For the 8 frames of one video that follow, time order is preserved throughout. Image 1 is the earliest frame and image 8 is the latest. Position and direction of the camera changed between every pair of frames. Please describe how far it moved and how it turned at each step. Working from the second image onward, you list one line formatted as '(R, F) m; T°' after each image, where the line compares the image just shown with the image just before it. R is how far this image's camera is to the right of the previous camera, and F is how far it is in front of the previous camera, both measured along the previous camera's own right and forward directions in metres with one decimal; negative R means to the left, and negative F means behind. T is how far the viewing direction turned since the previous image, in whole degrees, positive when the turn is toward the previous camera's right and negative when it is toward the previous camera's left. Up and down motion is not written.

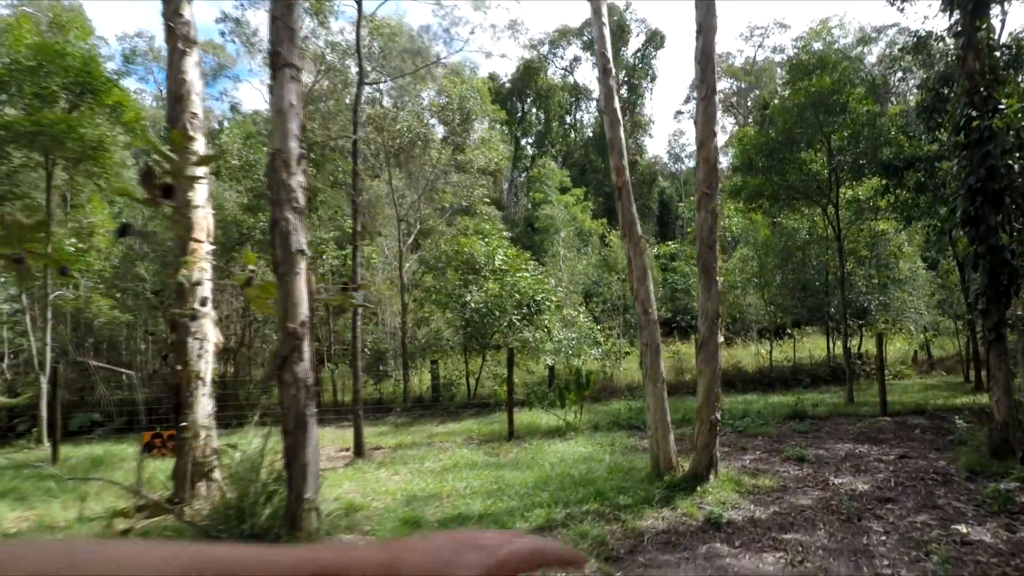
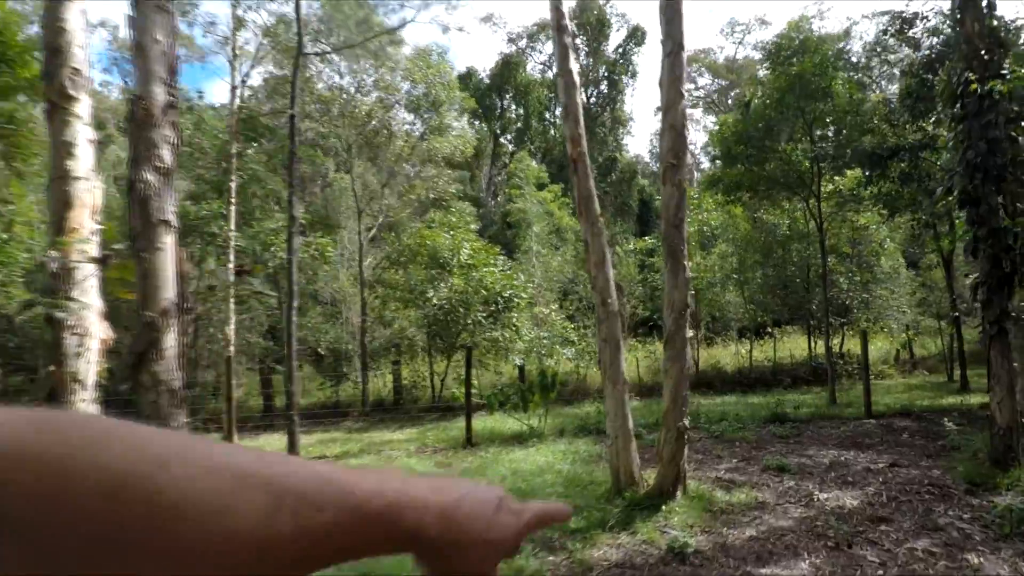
(+0.4, +0.8) m; +2°
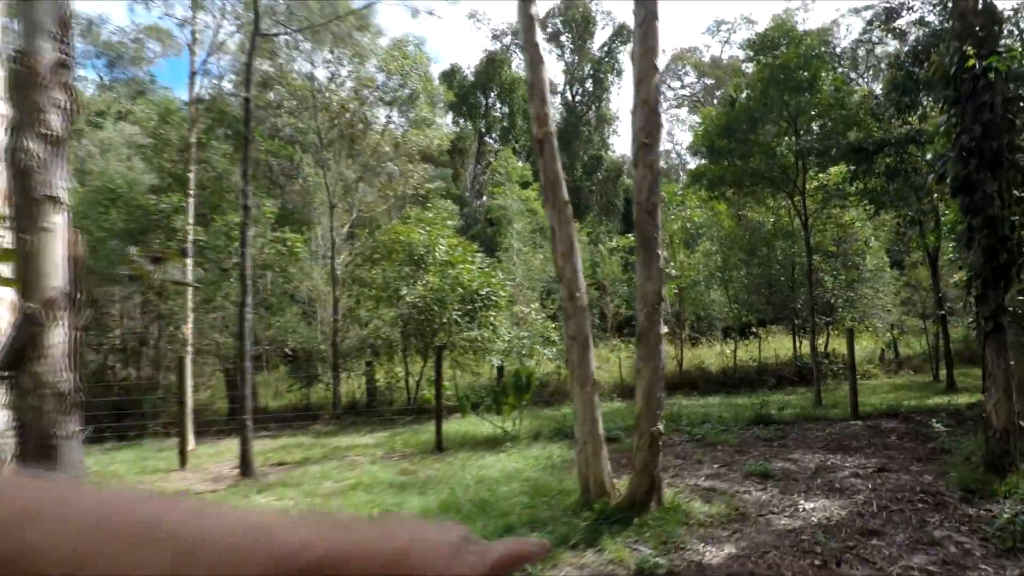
(+0.2, +0.5) m; +1°
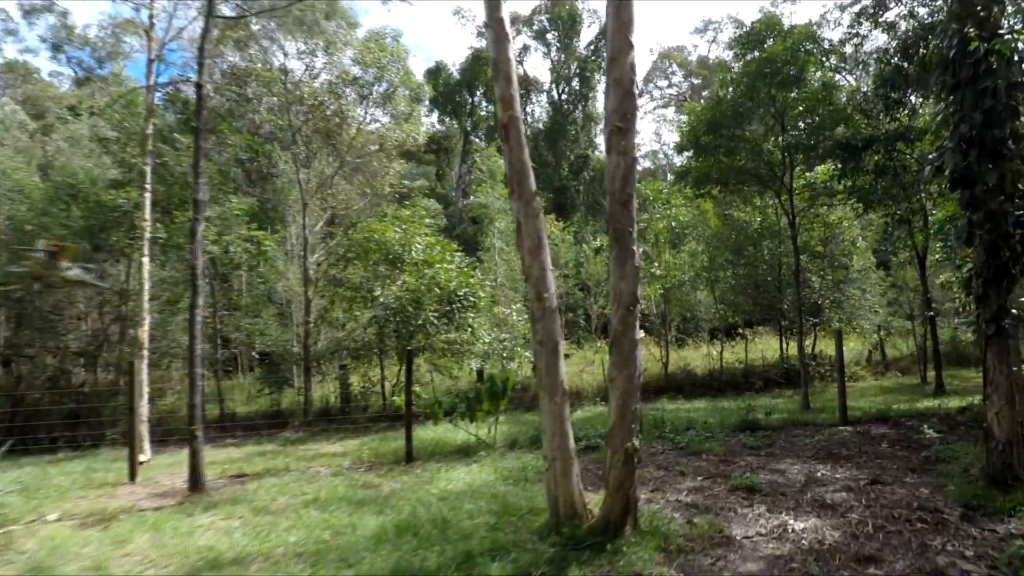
(+0.2, +0.5) m; +1°
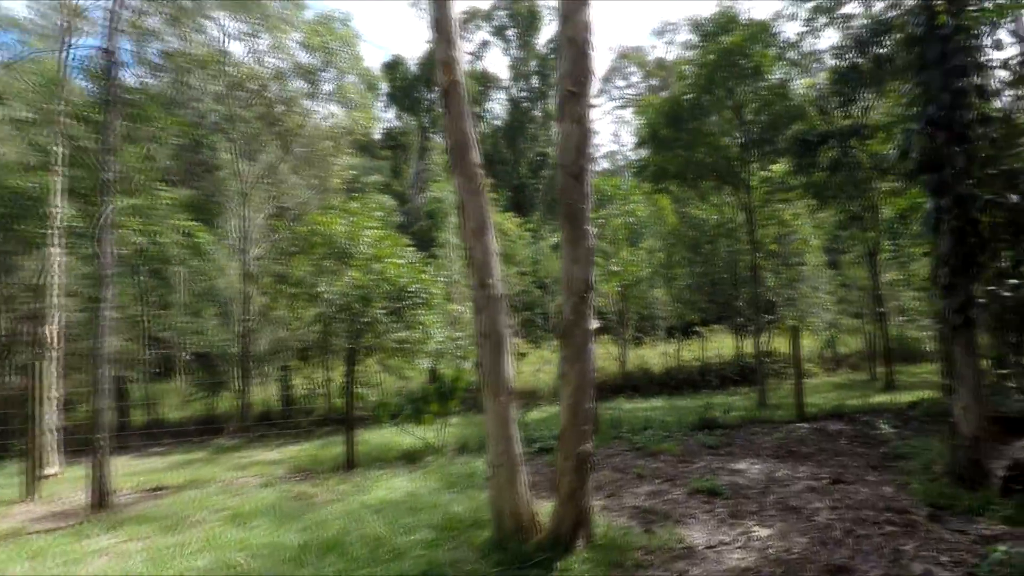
(+0.1, +0.5) m; +4°
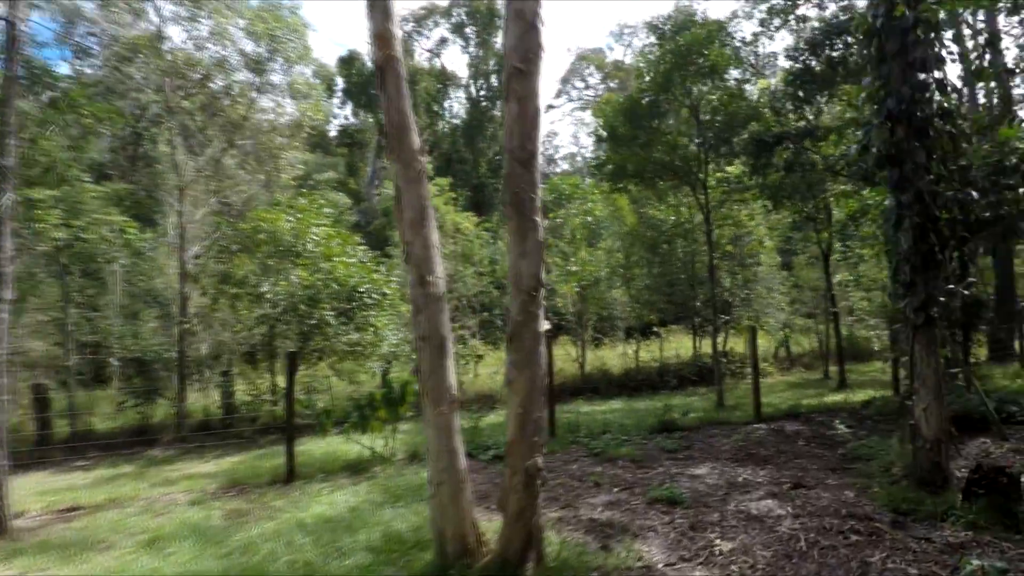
(+0.1, +0.4) m; +4°
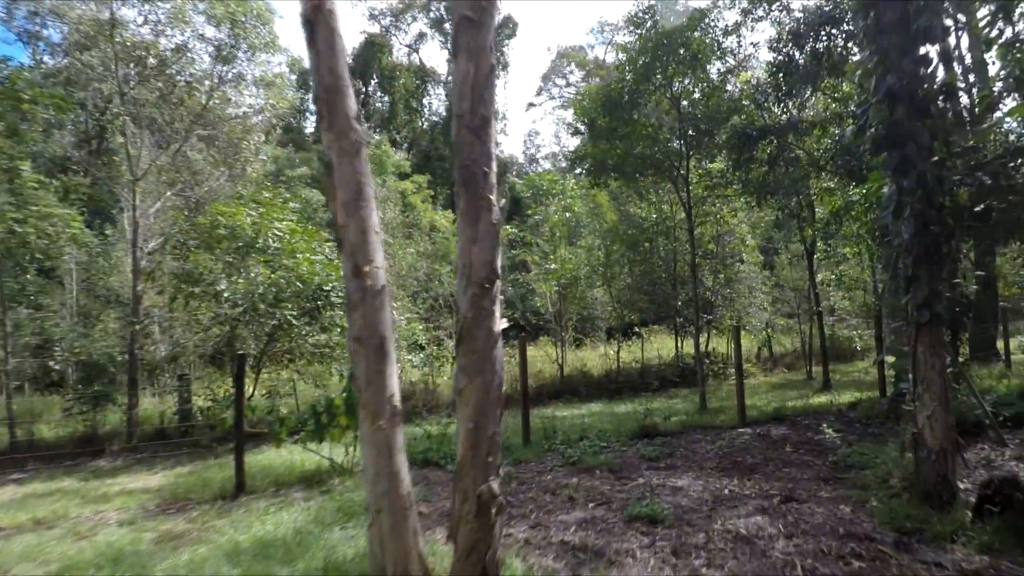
(+0.2, +0.5) m; +2°
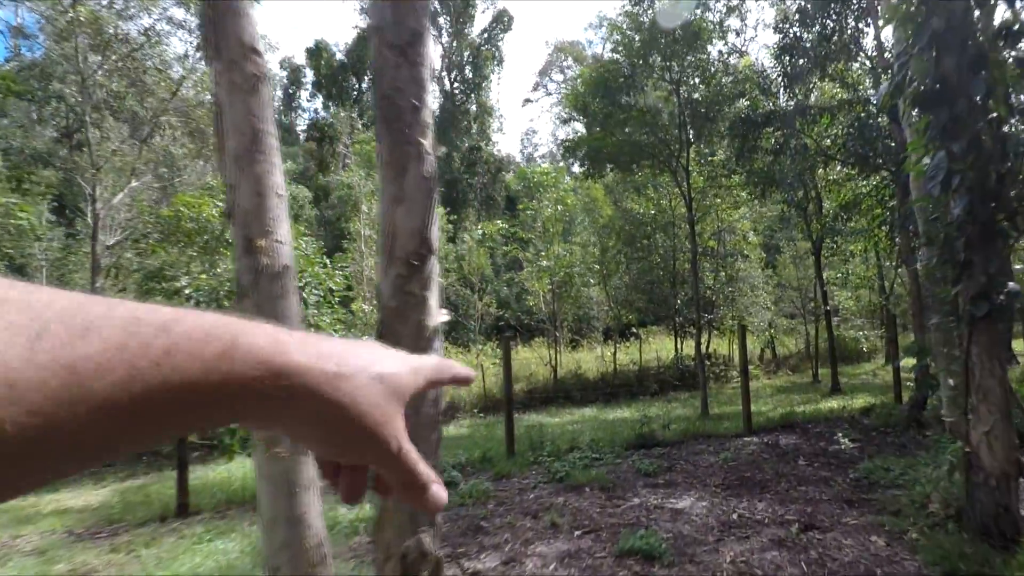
(+0.2, +0.8) m; 0°
